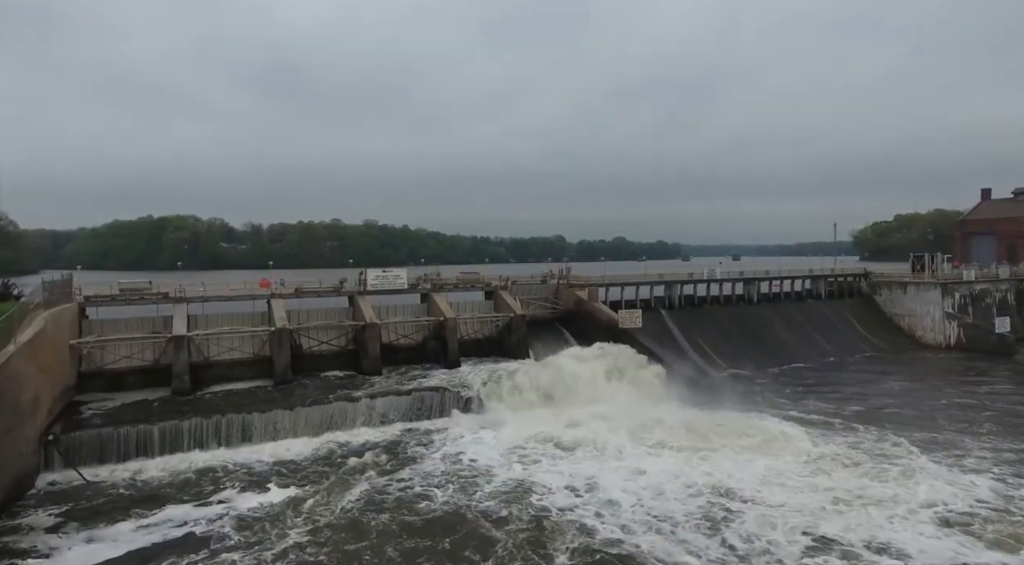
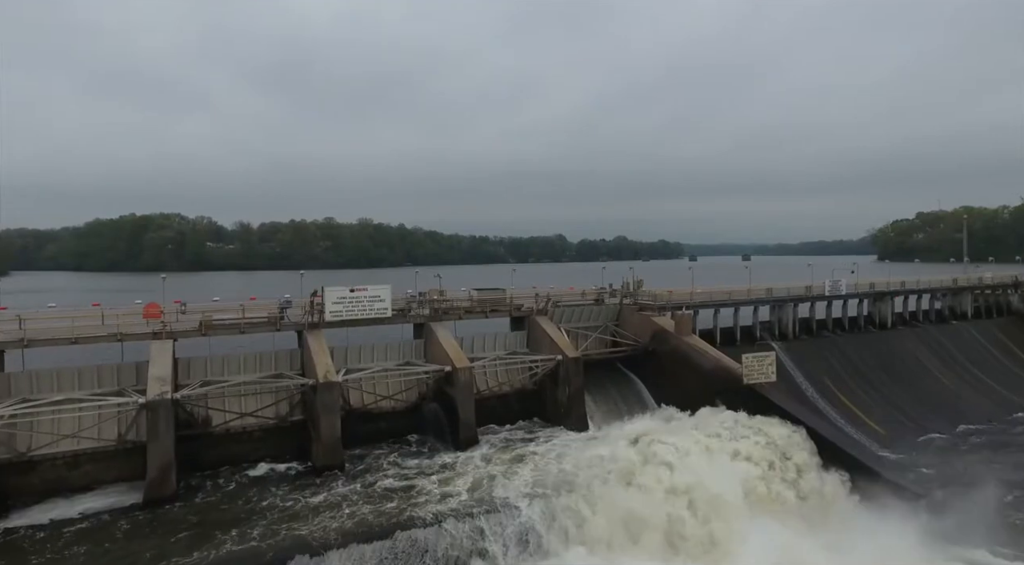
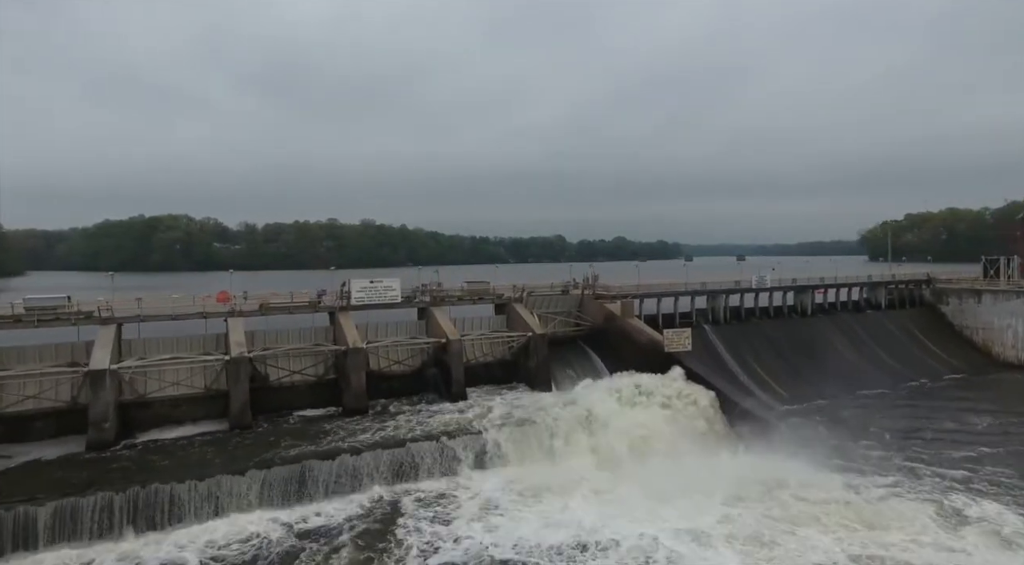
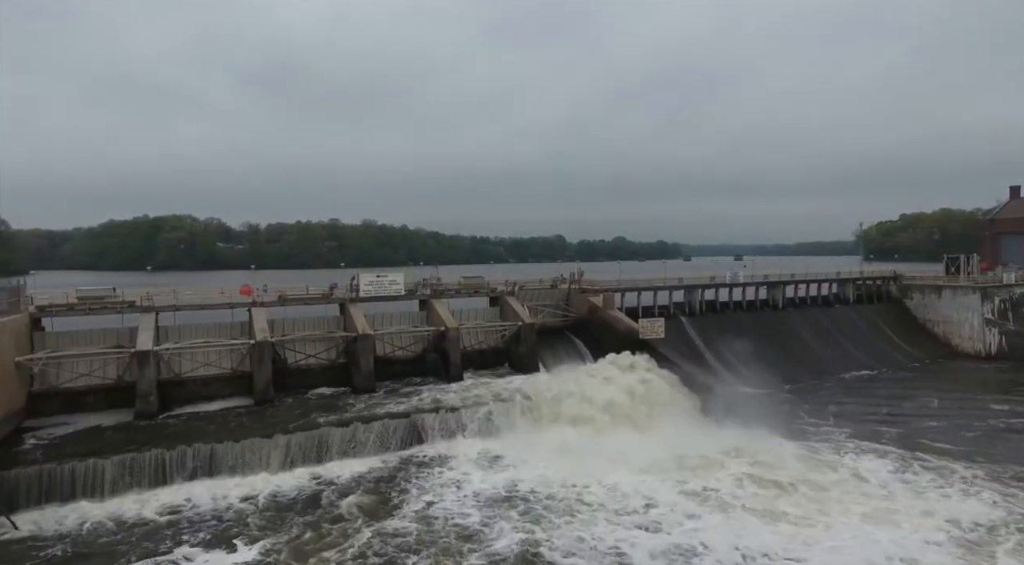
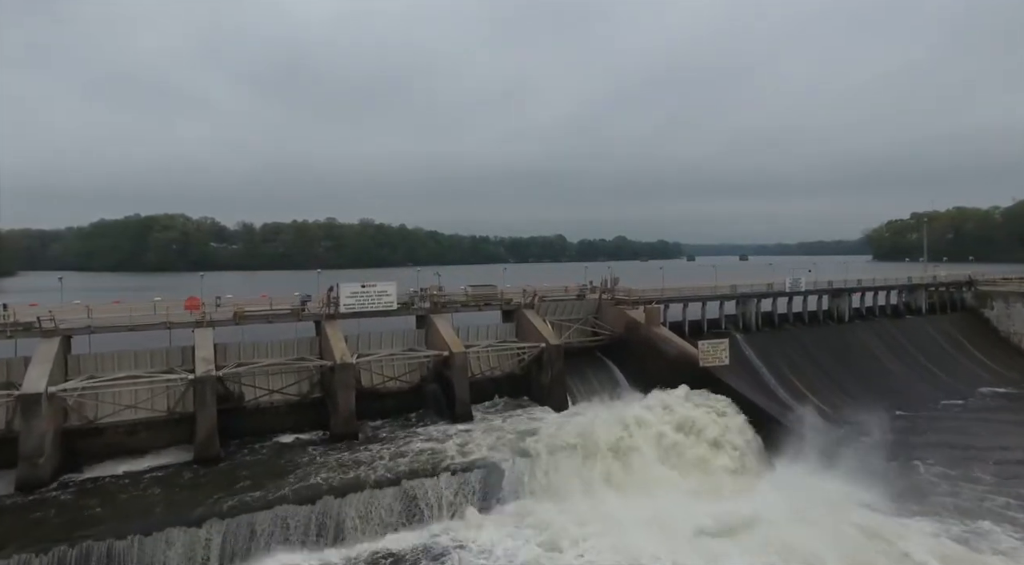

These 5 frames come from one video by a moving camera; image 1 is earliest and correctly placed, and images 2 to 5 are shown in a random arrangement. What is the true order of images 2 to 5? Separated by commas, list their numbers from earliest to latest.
4, 3, 5, 2
